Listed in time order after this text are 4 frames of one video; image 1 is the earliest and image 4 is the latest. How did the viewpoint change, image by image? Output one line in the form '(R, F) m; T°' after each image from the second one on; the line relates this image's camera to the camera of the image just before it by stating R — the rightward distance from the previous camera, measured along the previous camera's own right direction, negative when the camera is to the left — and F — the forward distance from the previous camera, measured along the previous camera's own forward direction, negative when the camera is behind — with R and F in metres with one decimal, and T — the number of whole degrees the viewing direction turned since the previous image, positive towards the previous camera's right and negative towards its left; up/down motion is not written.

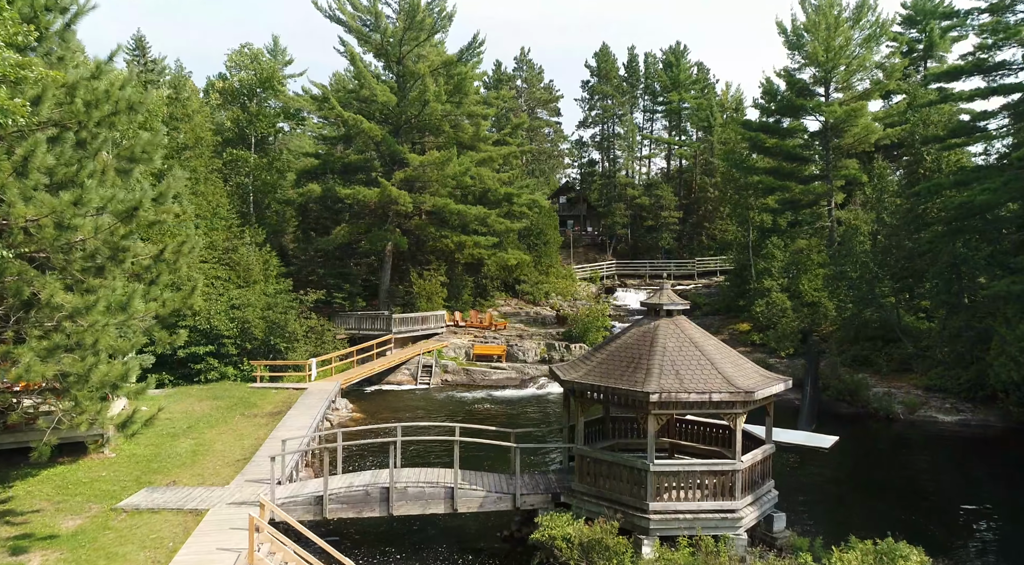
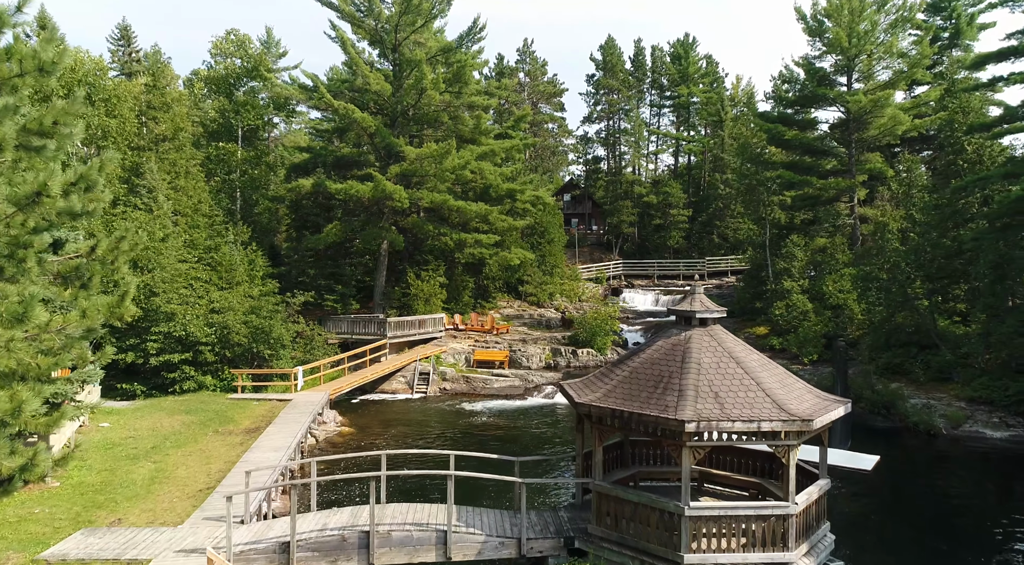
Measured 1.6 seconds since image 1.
(0.0, +2.0) m; 0°
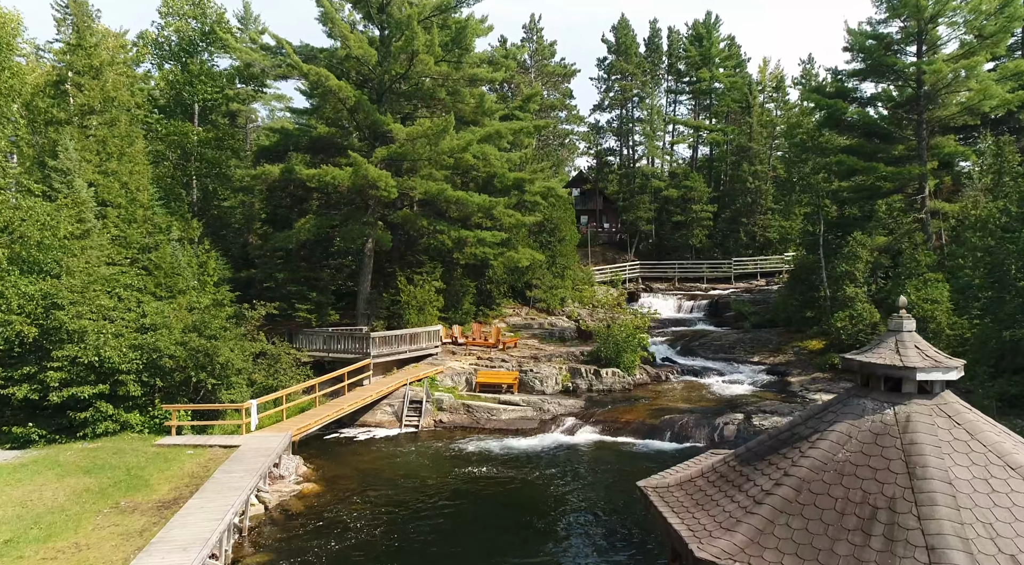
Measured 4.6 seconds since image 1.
(-0.4, +5.1) m; 0°
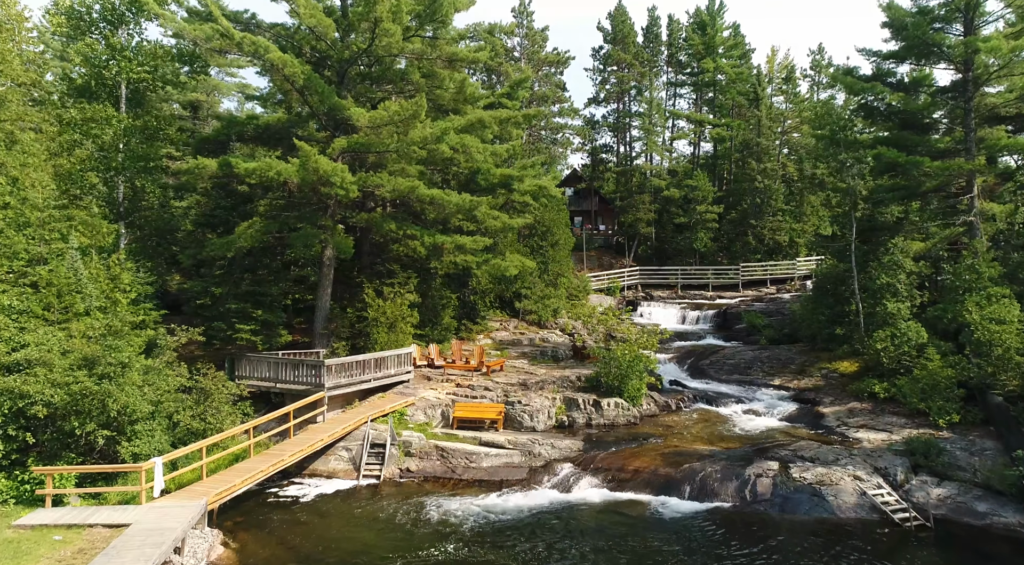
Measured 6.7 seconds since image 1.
(+0.2, +3.9) m; +1°
